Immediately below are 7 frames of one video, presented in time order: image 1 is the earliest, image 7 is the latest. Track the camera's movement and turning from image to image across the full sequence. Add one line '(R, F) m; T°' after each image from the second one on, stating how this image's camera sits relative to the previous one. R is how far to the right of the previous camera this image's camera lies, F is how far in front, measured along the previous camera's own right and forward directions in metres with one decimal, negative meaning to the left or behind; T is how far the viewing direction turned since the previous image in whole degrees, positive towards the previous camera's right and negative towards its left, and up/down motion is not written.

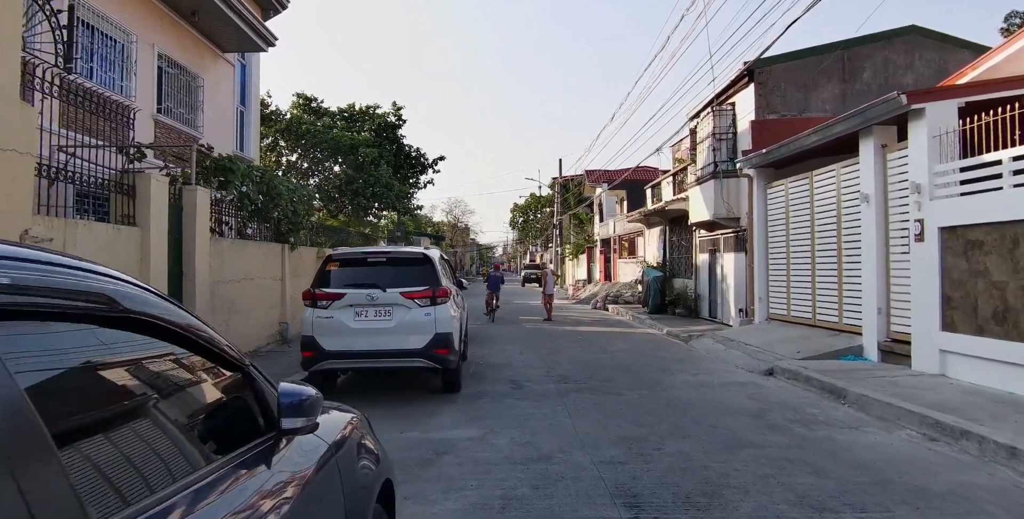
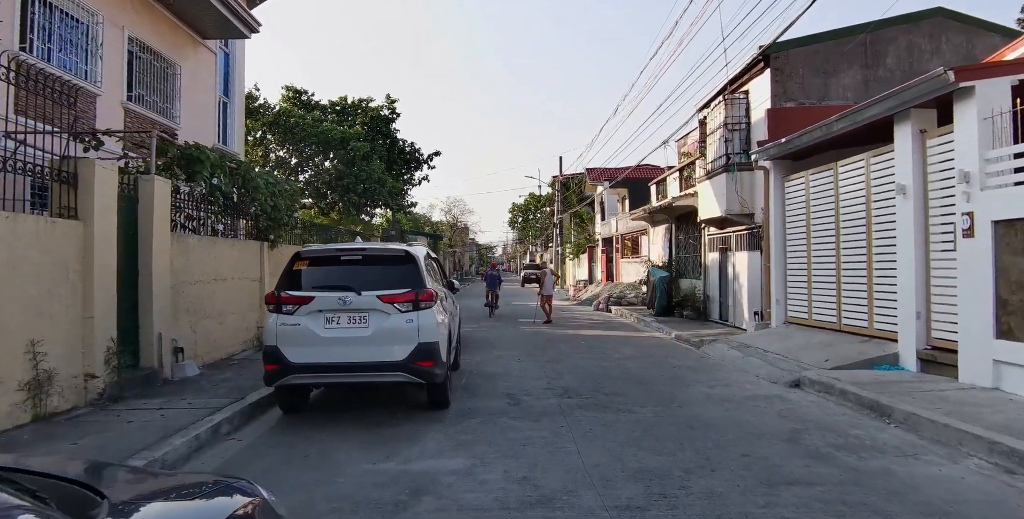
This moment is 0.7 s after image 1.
(0.0, +1.0) m; 0°
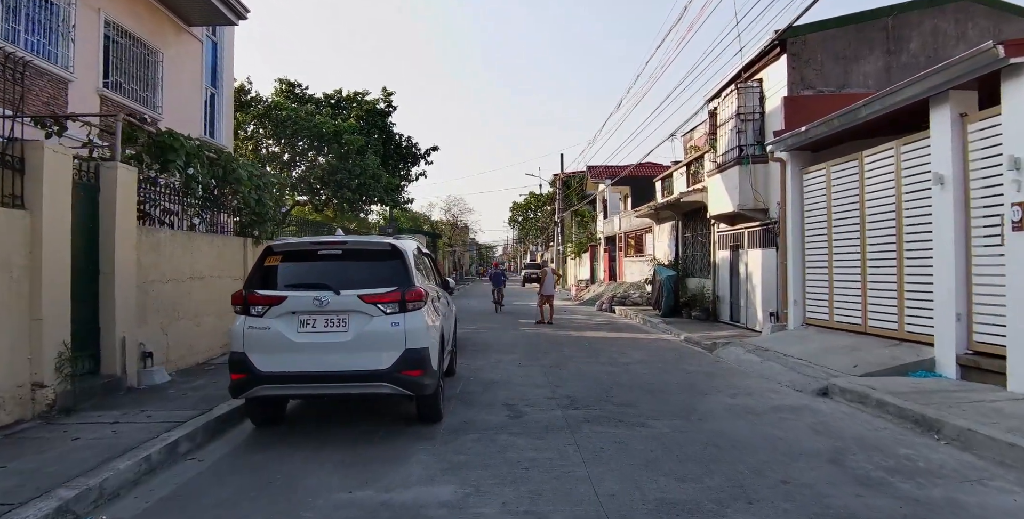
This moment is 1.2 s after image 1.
(0.0, +0.8) m; 0°
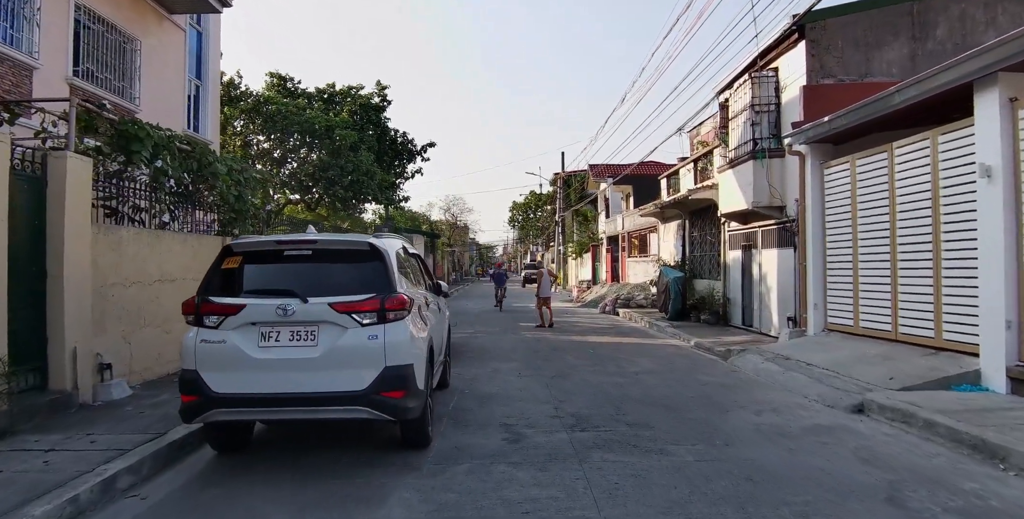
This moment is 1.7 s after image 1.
(0.0, +0.8) m; 0°
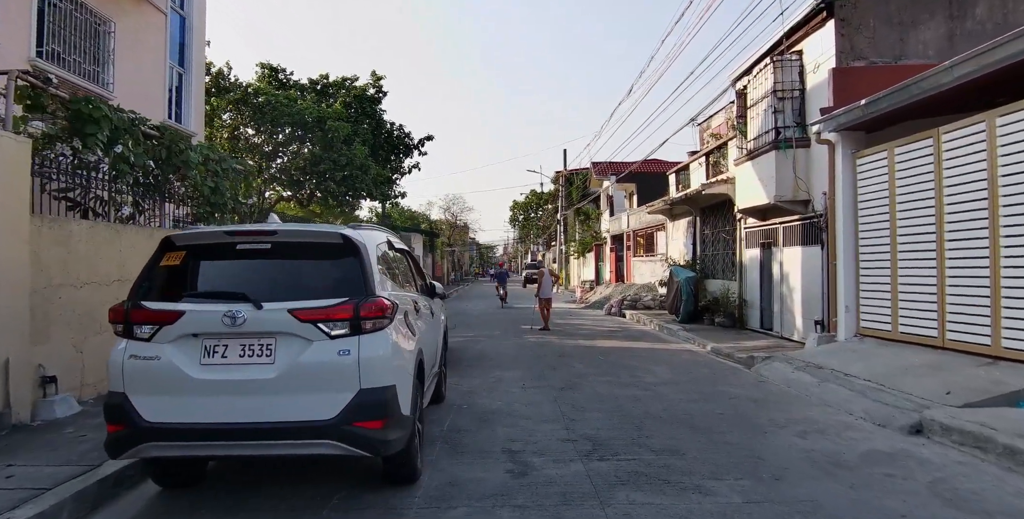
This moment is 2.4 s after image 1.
(0.0, +0.9) m; 0°
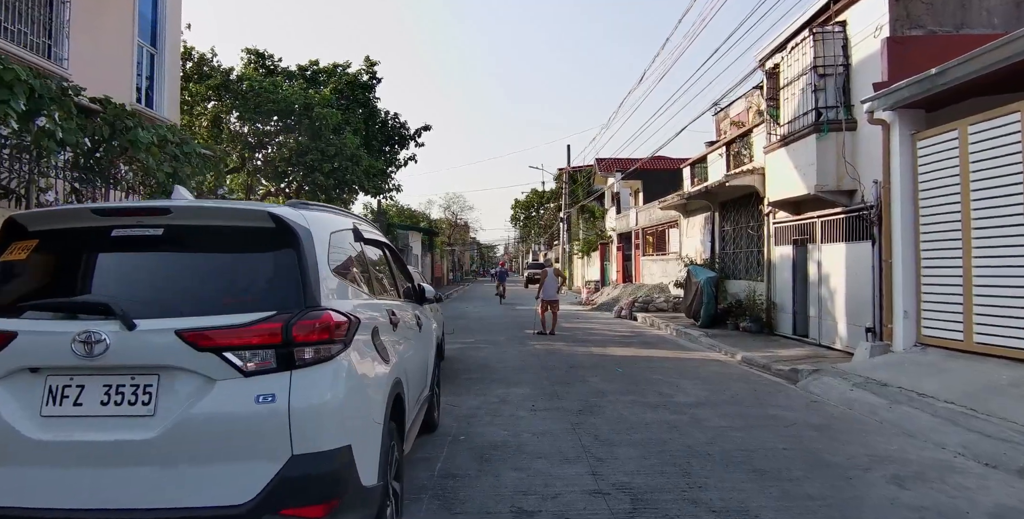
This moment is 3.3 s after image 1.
(-0.1, +1.3) m; 0°
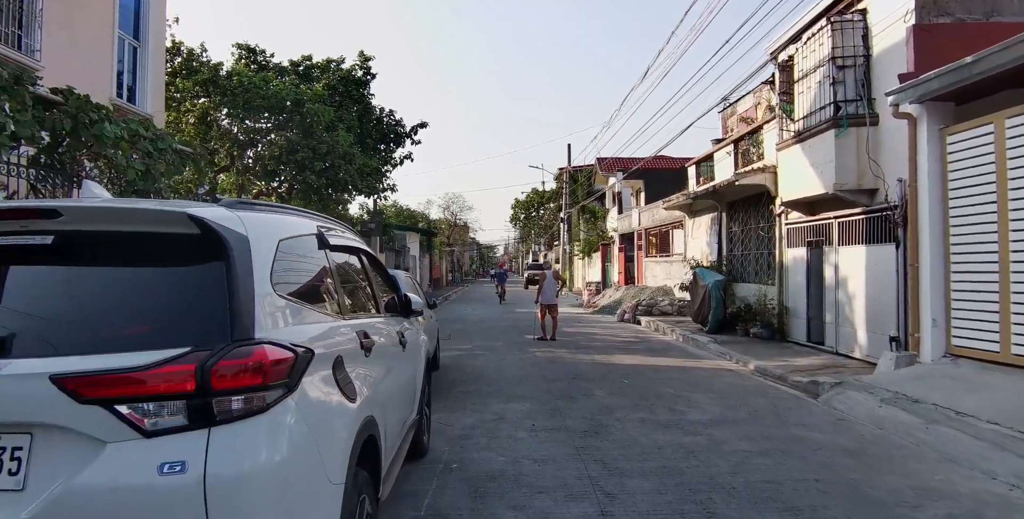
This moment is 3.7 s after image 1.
(0.0, +0.6) m; 0°
